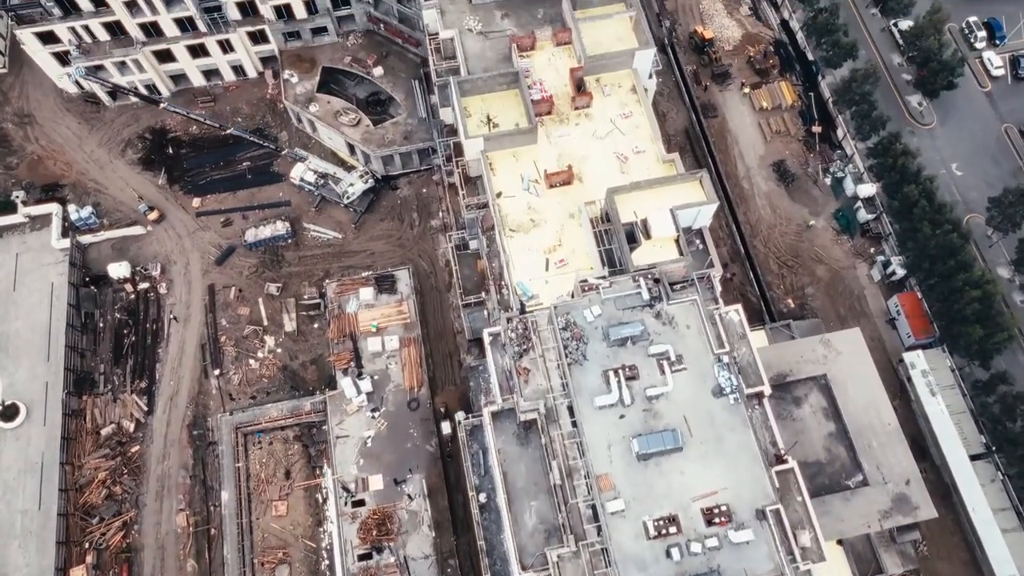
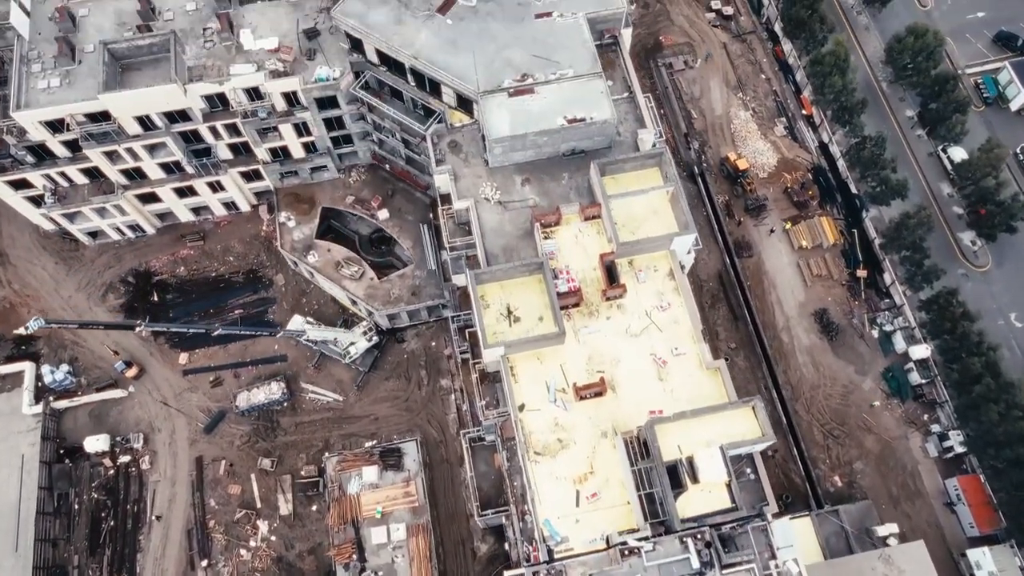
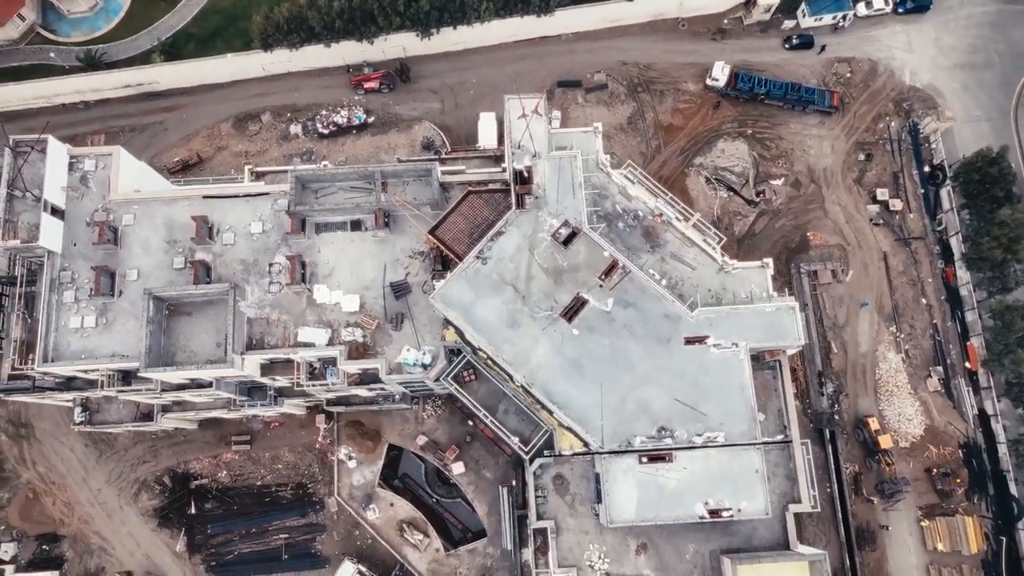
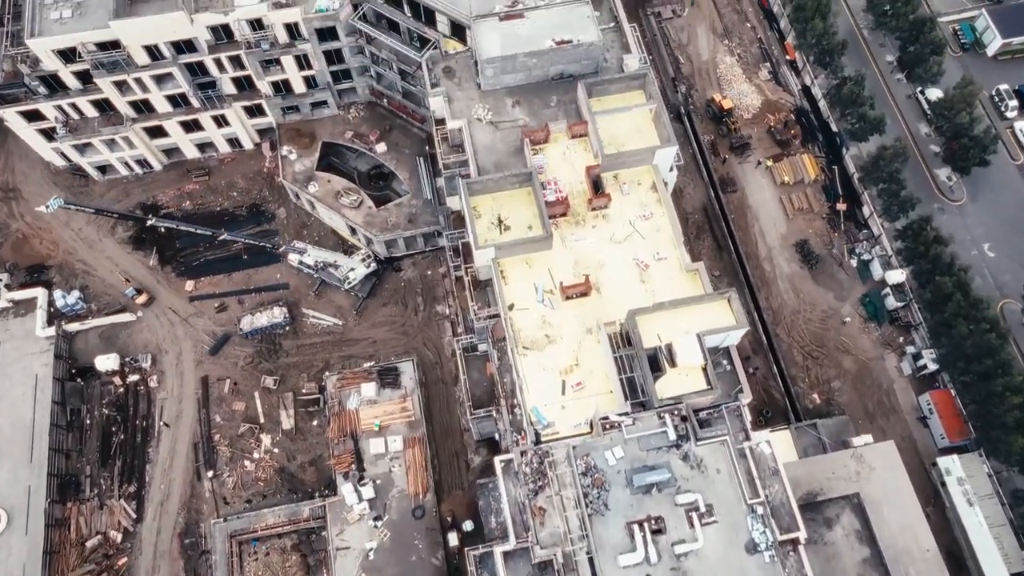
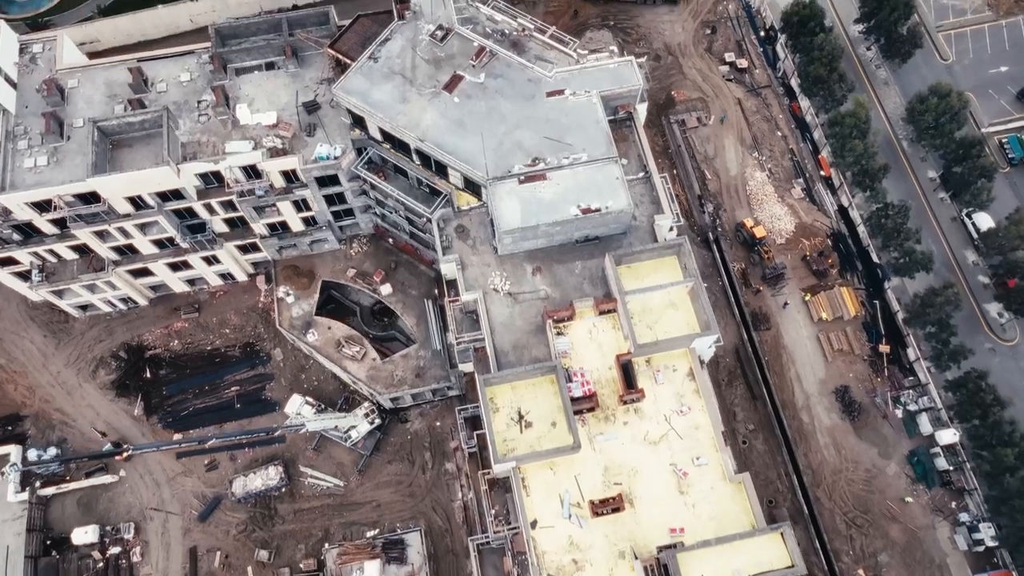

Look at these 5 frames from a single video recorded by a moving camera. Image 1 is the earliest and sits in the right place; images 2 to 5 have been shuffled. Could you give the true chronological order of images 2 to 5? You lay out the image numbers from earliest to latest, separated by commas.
4, 2, 5, 3
